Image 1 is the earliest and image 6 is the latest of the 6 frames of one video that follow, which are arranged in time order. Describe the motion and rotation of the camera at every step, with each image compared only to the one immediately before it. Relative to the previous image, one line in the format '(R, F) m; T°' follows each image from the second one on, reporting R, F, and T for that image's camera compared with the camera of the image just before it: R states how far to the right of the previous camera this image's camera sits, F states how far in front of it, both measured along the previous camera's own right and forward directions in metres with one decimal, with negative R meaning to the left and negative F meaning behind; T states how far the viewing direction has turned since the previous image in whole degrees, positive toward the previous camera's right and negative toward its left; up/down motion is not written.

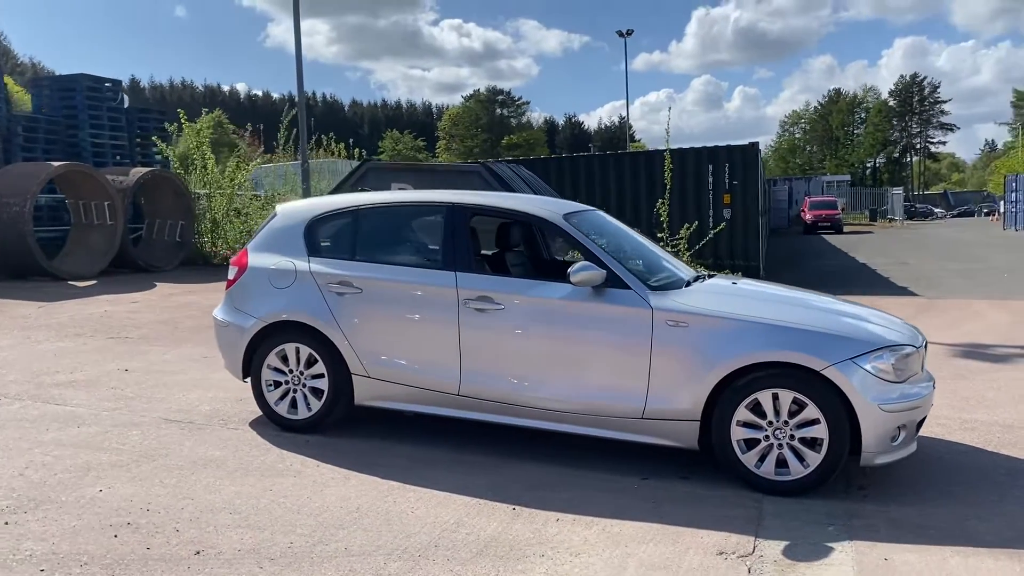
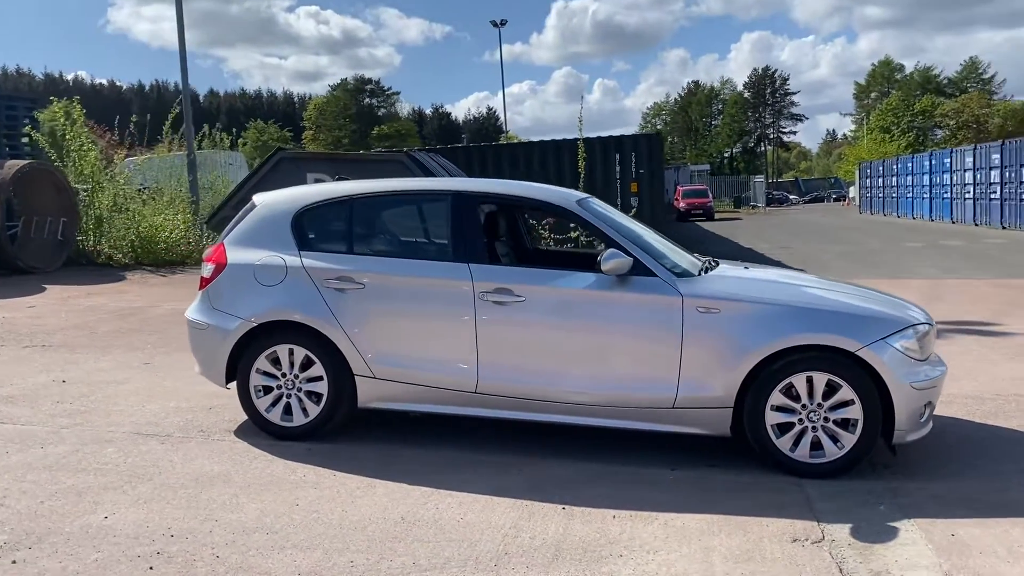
(-0.9, +0.3) m; +9°
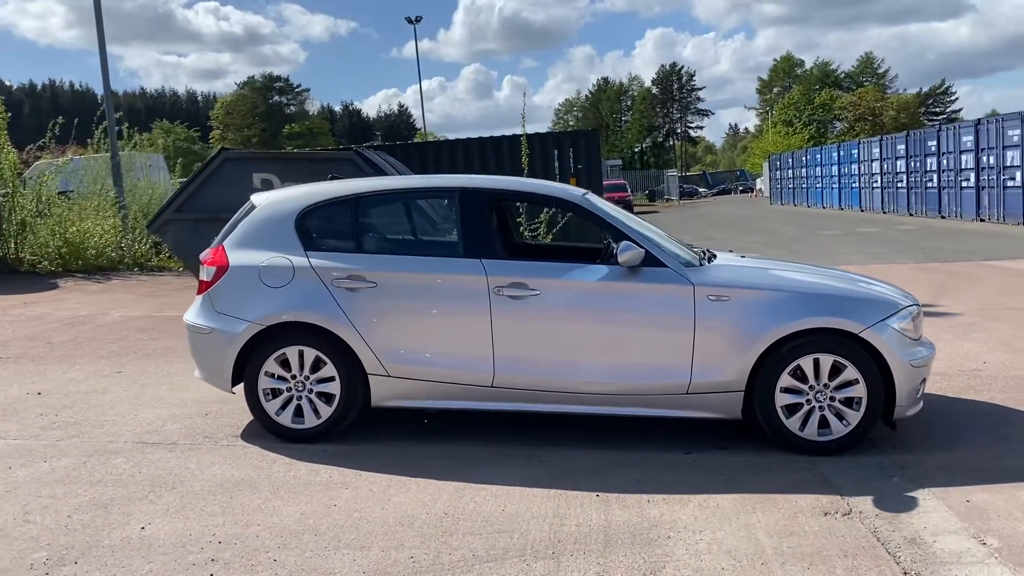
(-0.6, 0.0) m; +6°
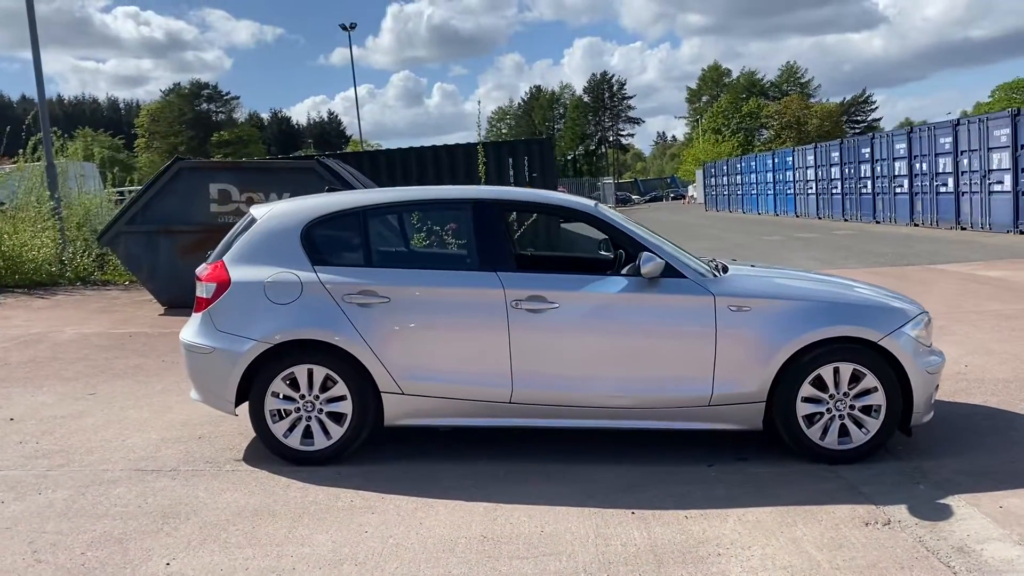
(-0.5, +0.1) m; +4°
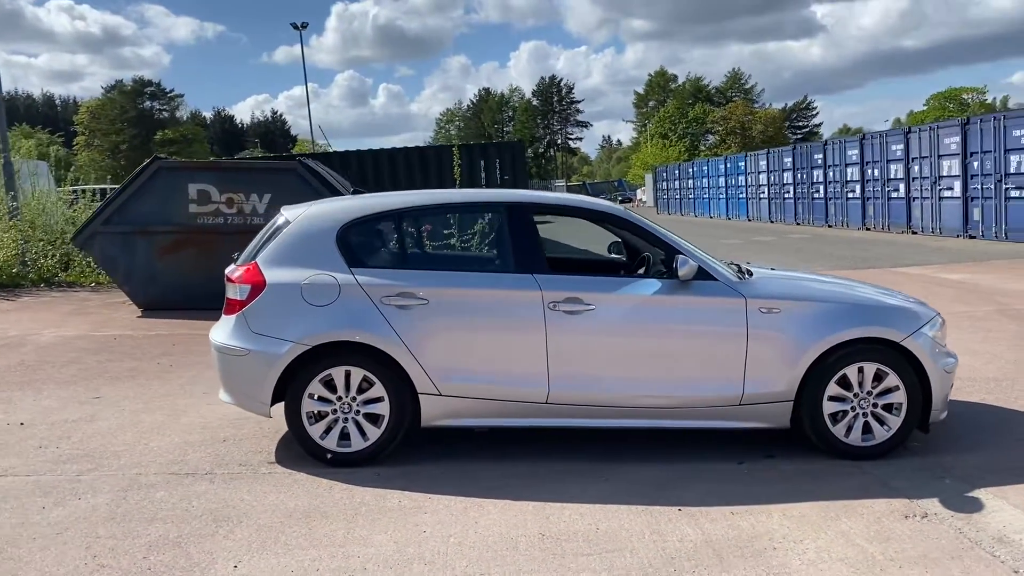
(-0.5, -0.1) m; +4°
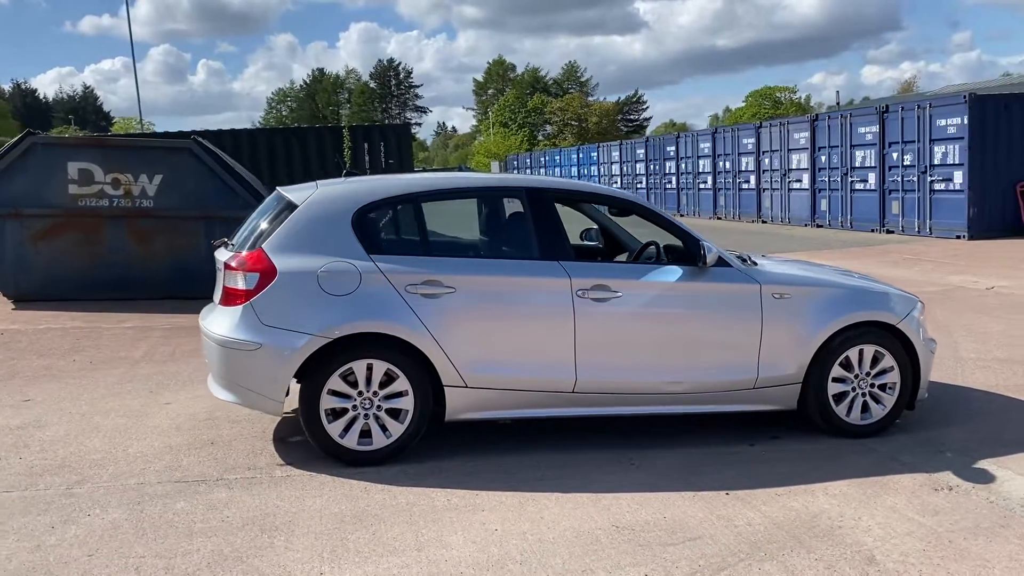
(-1.1, +0.2) m; +11°
